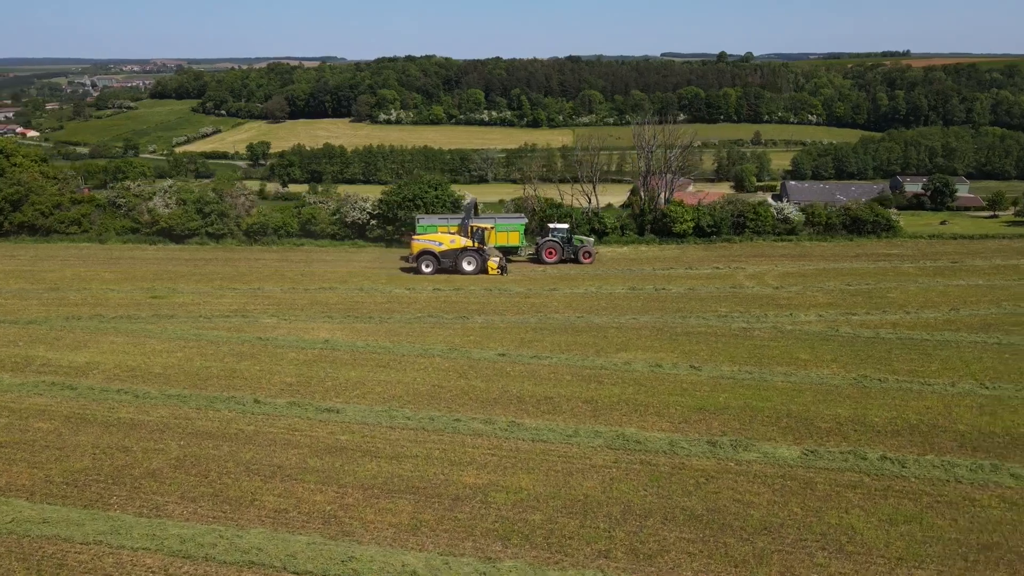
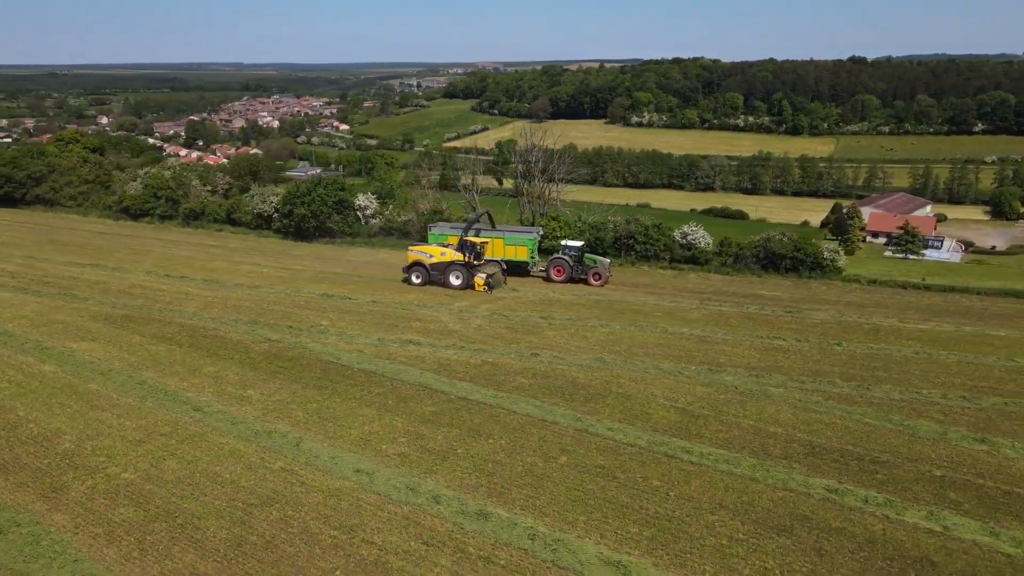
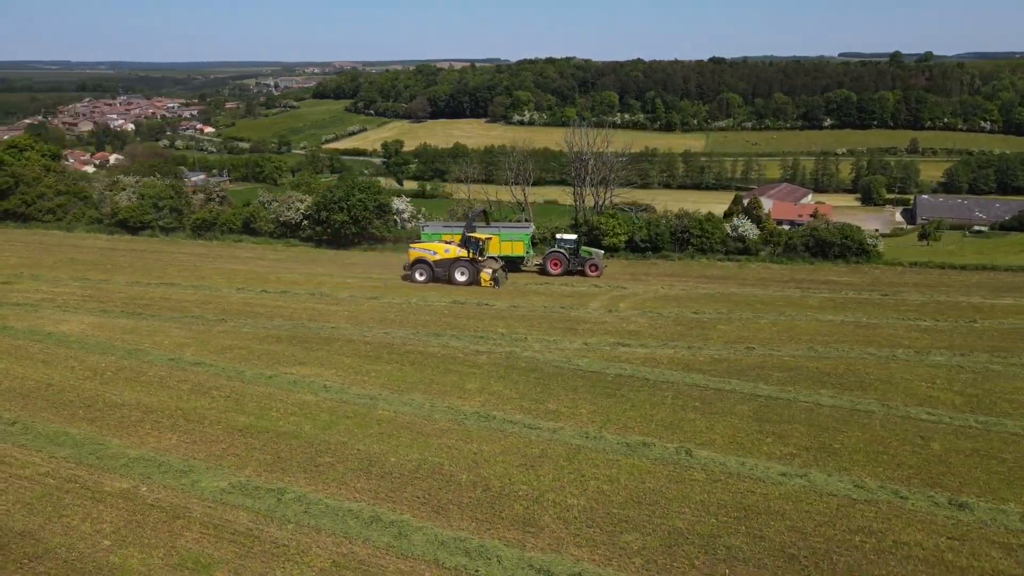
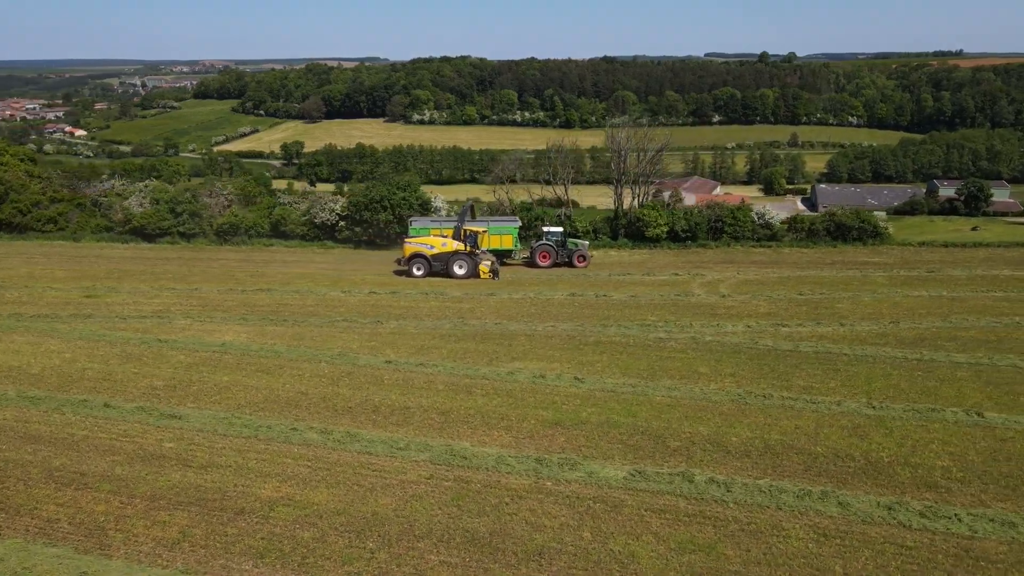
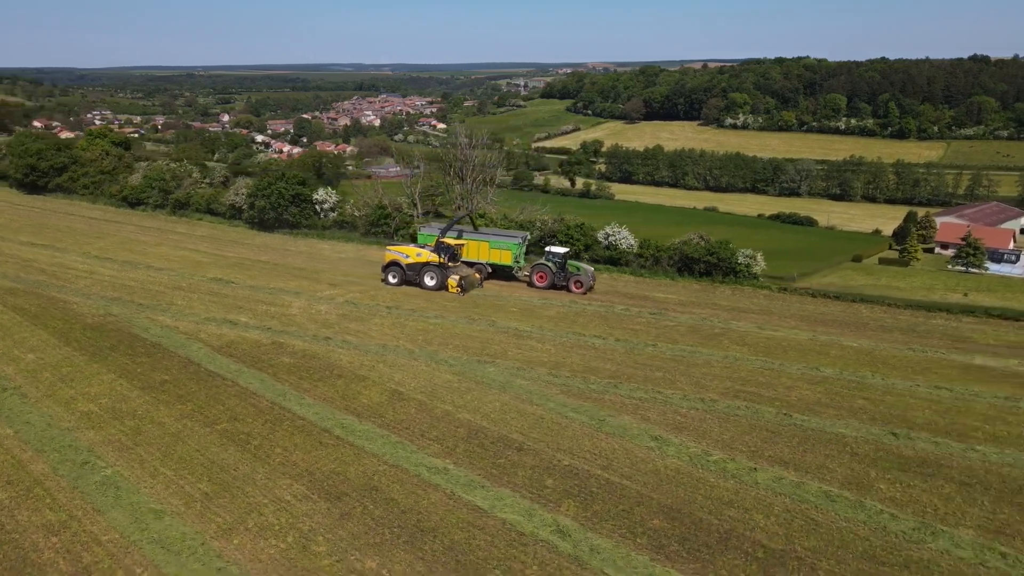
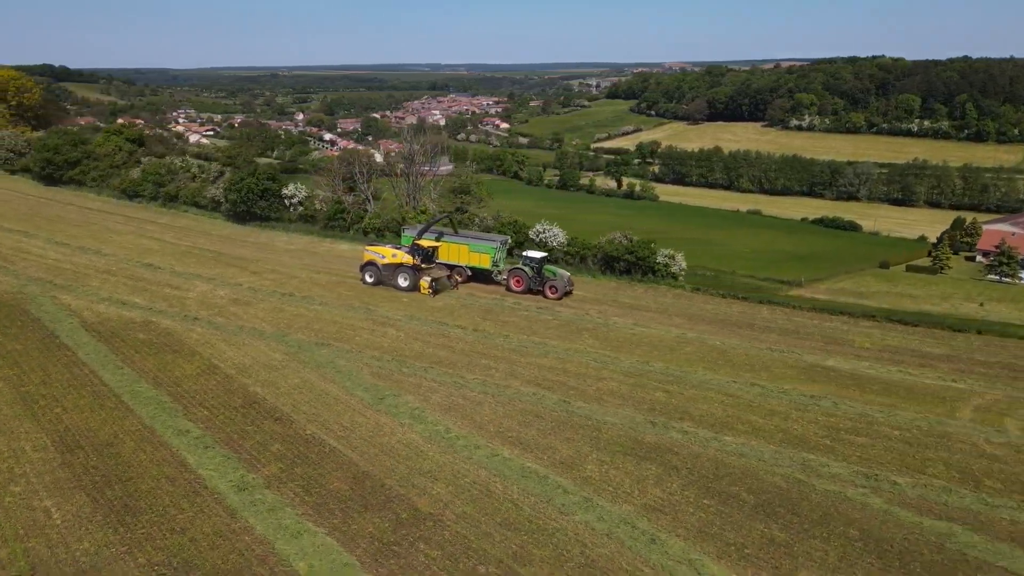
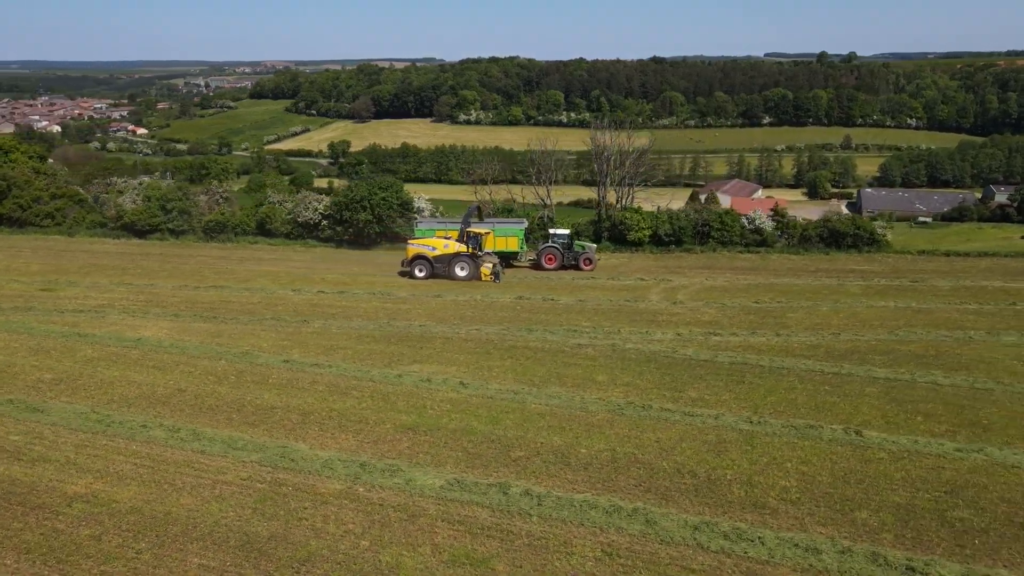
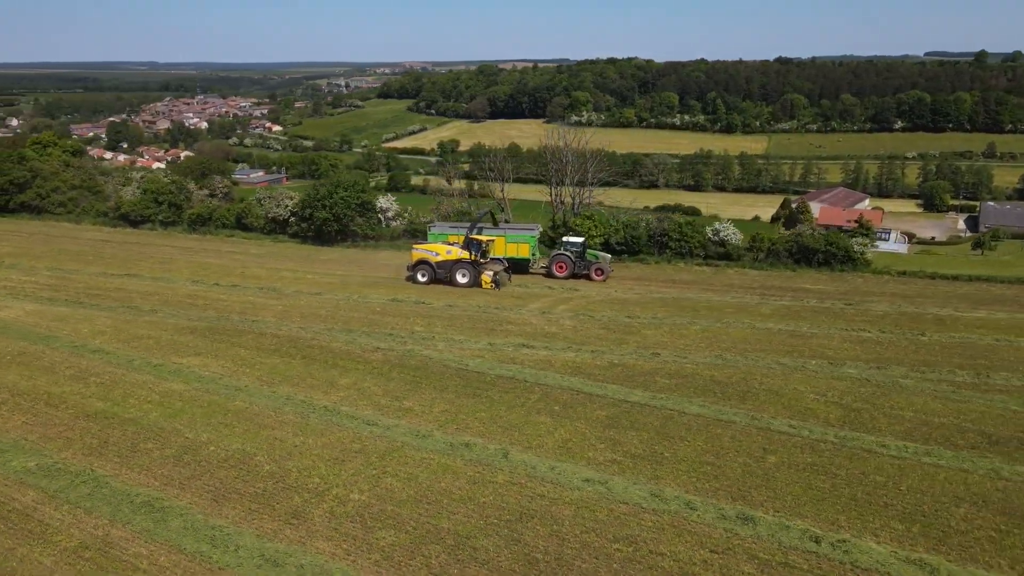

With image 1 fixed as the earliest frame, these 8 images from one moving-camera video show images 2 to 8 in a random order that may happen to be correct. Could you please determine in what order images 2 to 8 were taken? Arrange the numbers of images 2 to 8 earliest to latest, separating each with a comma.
4, 7, 3, 8, 2, 5, 6
